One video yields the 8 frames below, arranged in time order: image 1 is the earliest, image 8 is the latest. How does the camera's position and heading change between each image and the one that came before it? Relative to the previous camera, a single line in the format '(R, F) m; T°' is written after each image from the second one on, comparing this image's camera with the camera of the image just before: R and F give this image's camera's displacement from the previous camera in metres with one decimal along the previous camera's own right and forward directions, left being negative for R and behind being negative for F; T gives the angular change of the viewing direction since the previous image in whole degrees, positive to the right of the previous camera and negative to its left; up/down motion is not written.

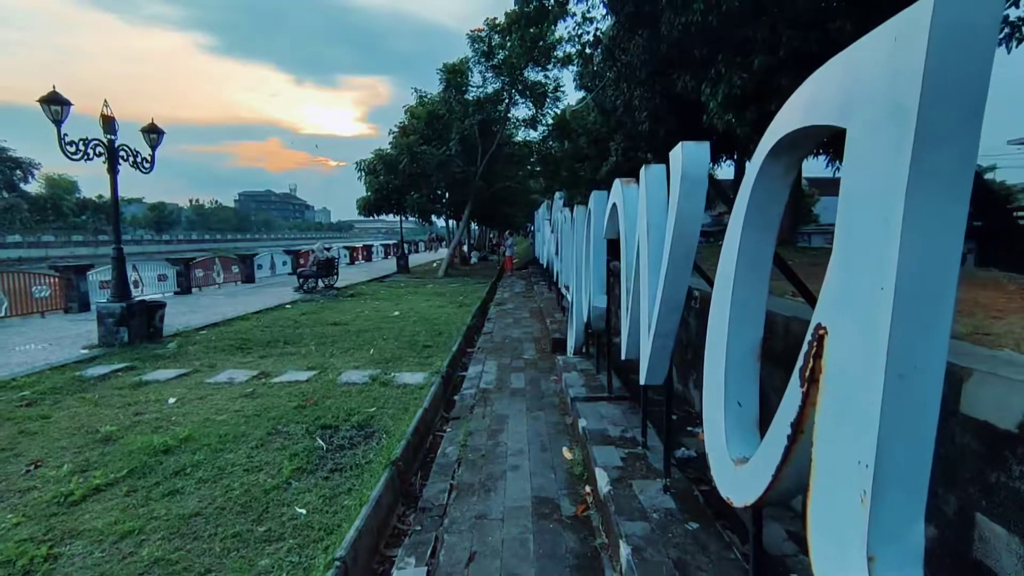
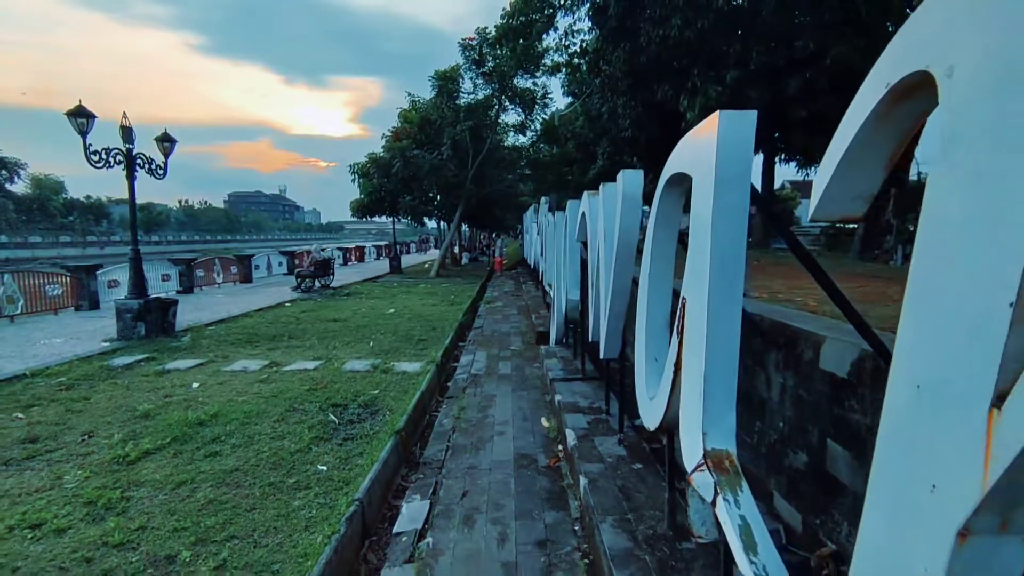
(0.0, -0.7) m; +1°
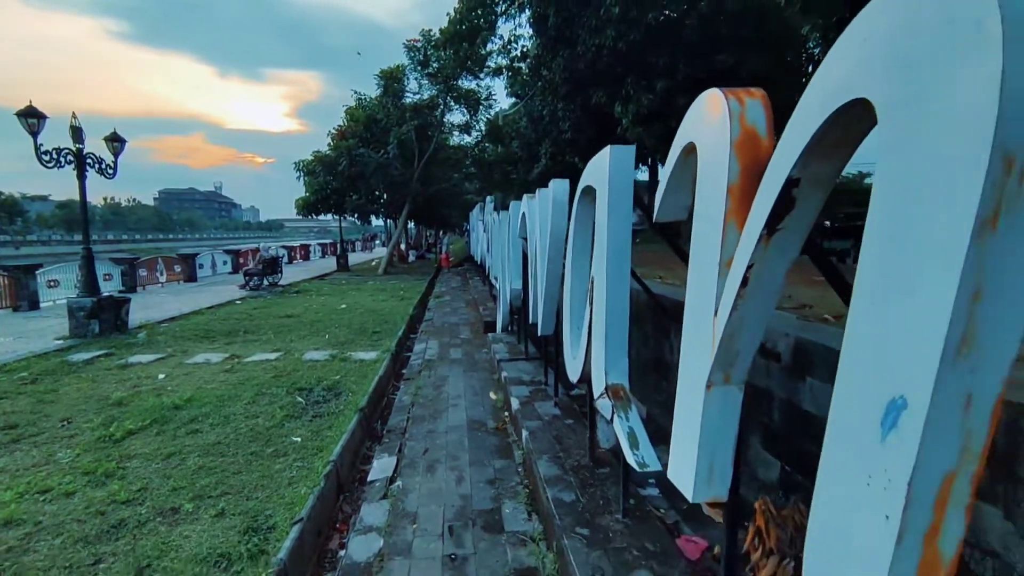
(0.0, -0.6) m; +5°
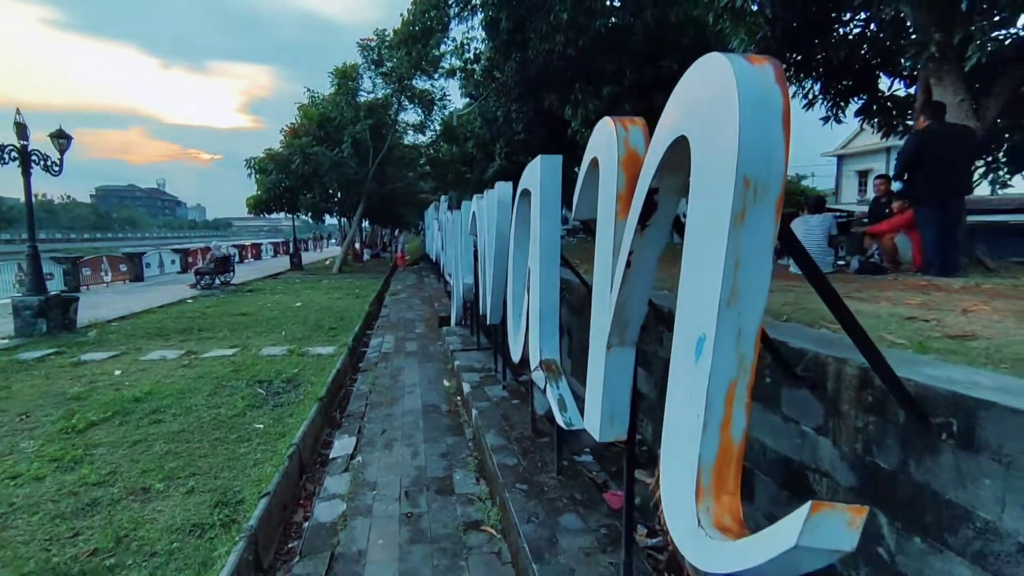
(0.0, -0.4) m; +4°
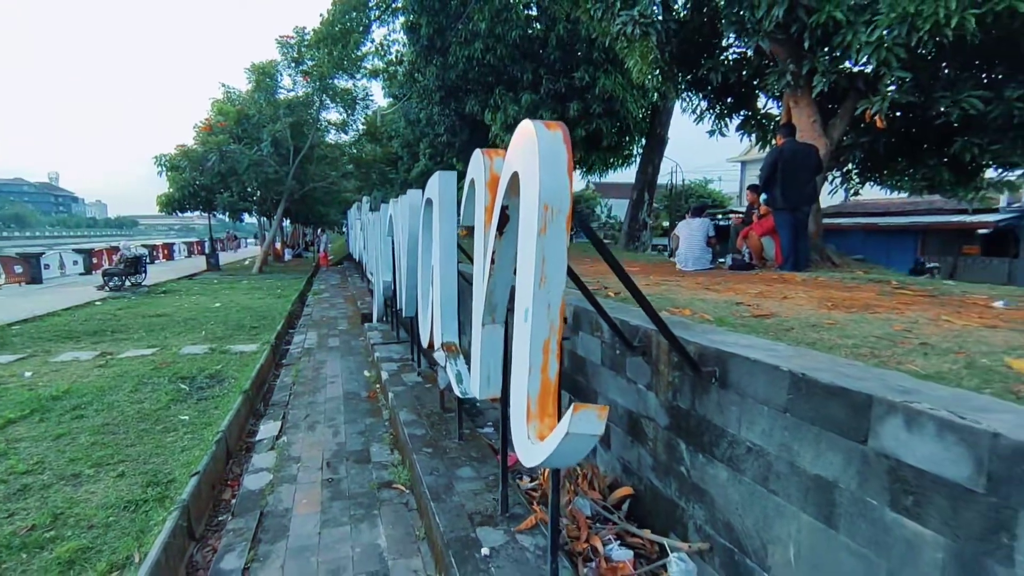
(+0.1, -0.5) m; +7°
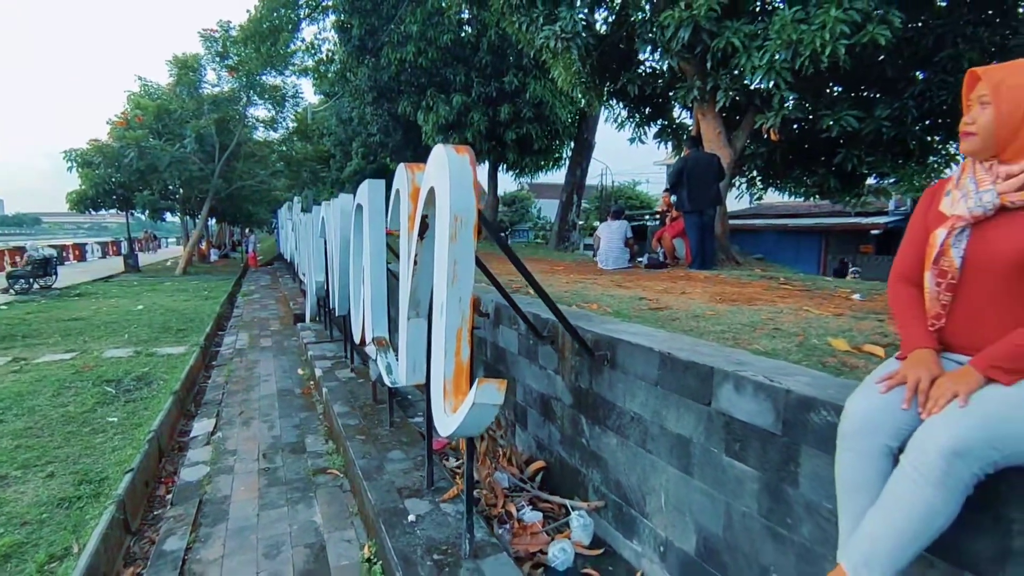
(+0.1, -0.3) m; +6°
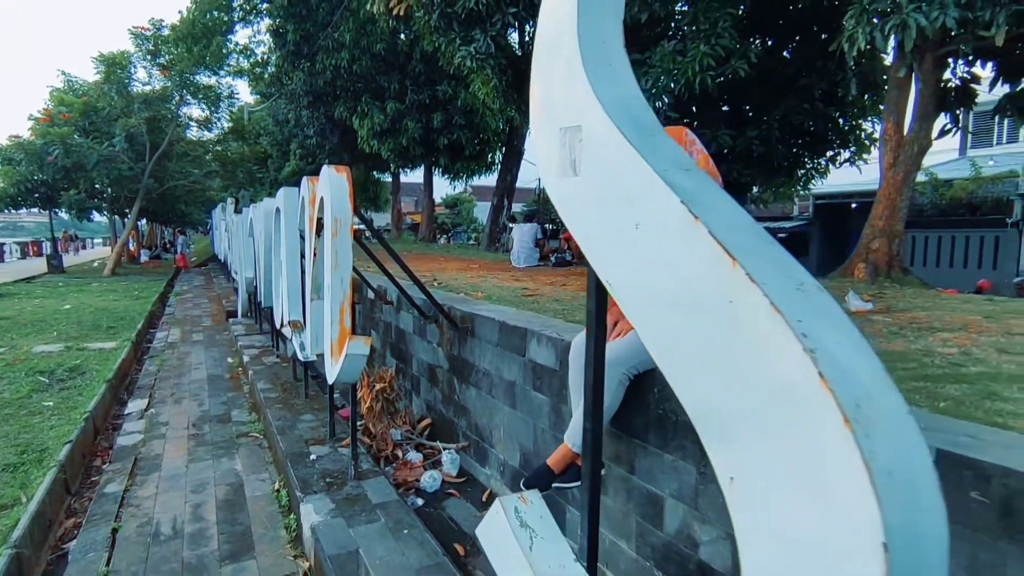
(+0.4, -0.8) m; +5°
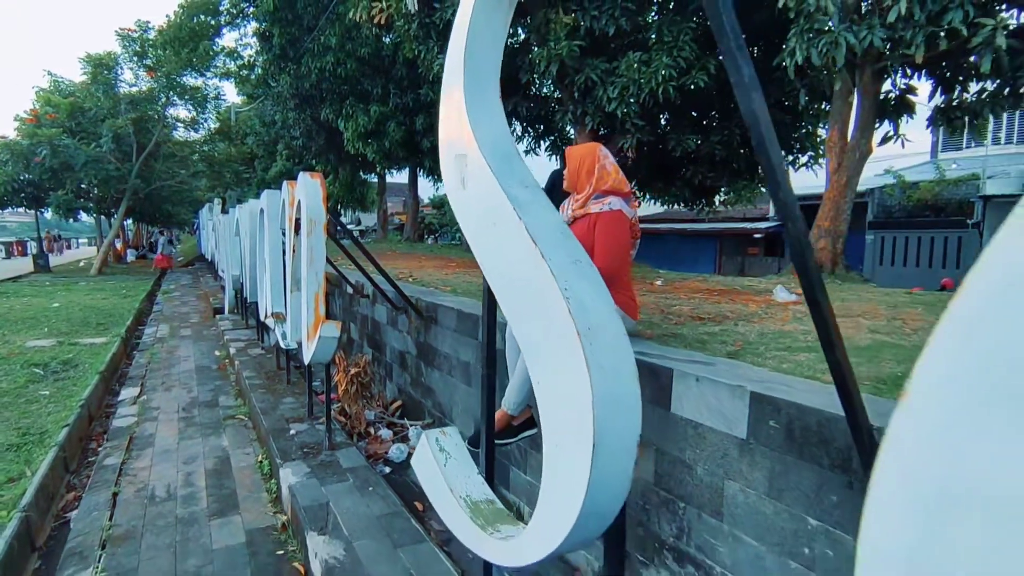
(+0.2, -0.4) m; +1°
